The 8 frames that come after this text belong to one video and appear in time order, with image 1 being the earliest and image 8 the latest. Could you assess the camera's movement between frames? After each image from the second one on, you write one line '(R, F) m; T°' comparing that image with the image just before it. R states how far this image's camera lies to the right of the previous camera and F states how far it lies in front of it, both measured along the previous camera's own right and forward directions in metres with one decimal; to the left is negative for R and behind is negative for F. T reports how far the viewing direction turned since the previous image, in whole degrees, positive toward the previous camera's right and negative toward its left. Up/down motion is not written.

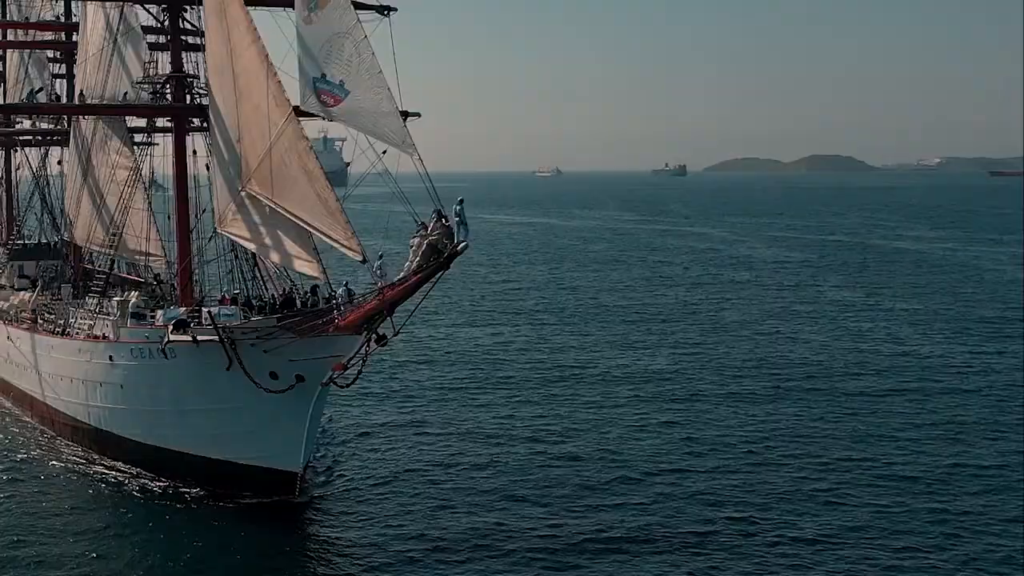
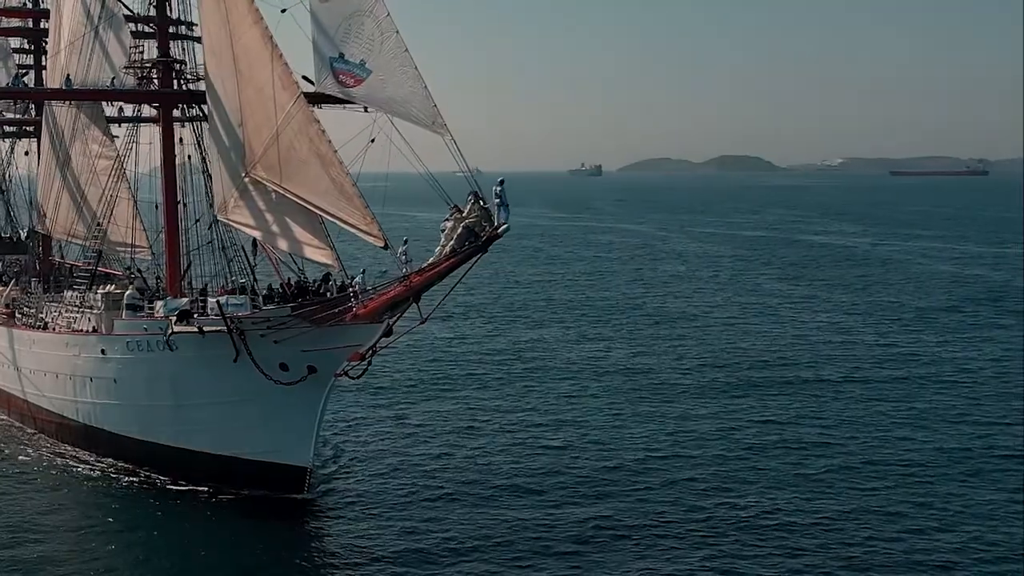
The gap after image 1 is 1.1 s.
(-1.5, +0.5) m; +3°
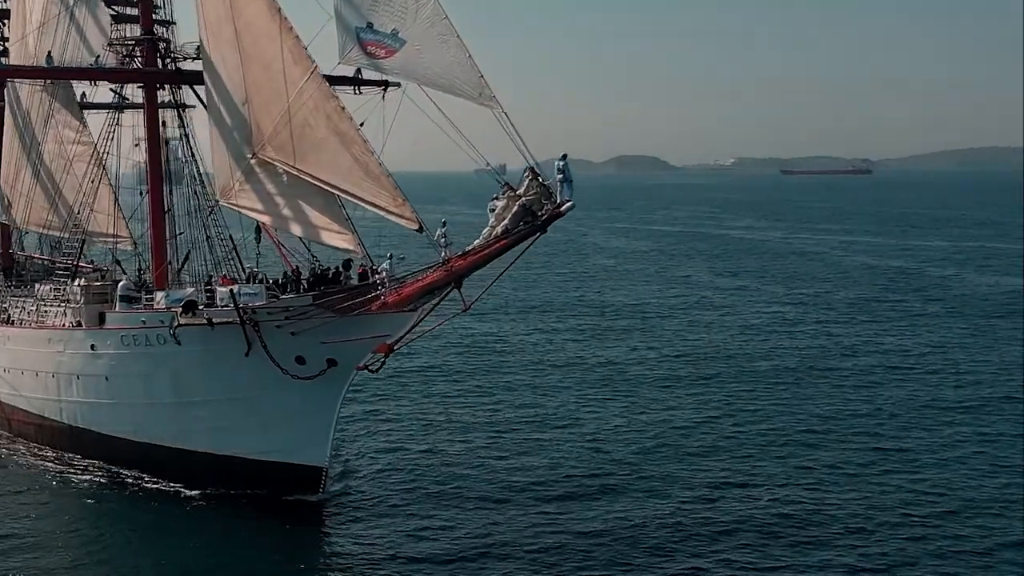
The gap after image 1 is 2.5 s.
(-1.8, +1.1) m; +4°
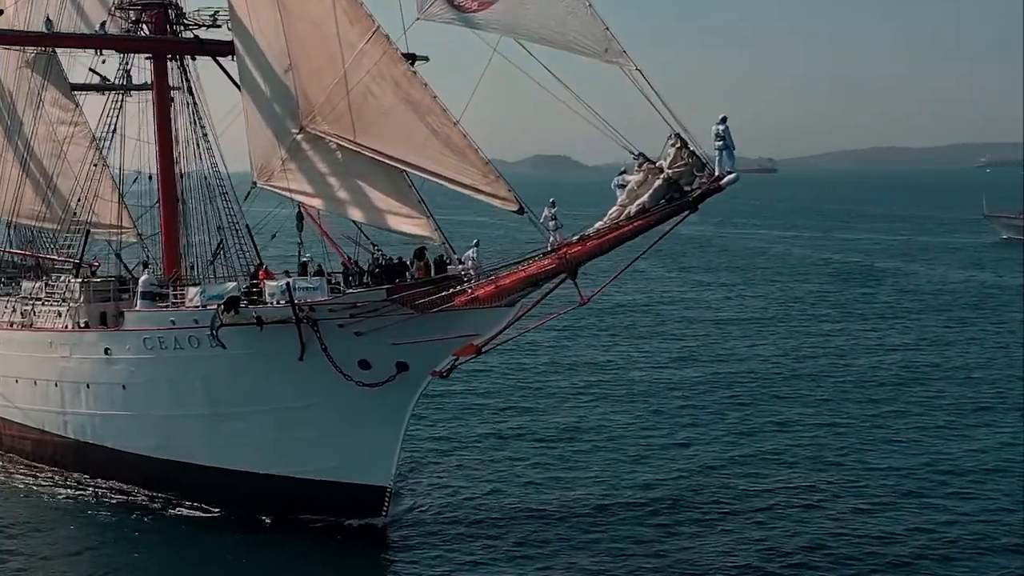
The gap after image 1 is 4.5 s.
(-2.5, +2.5) m; +3°
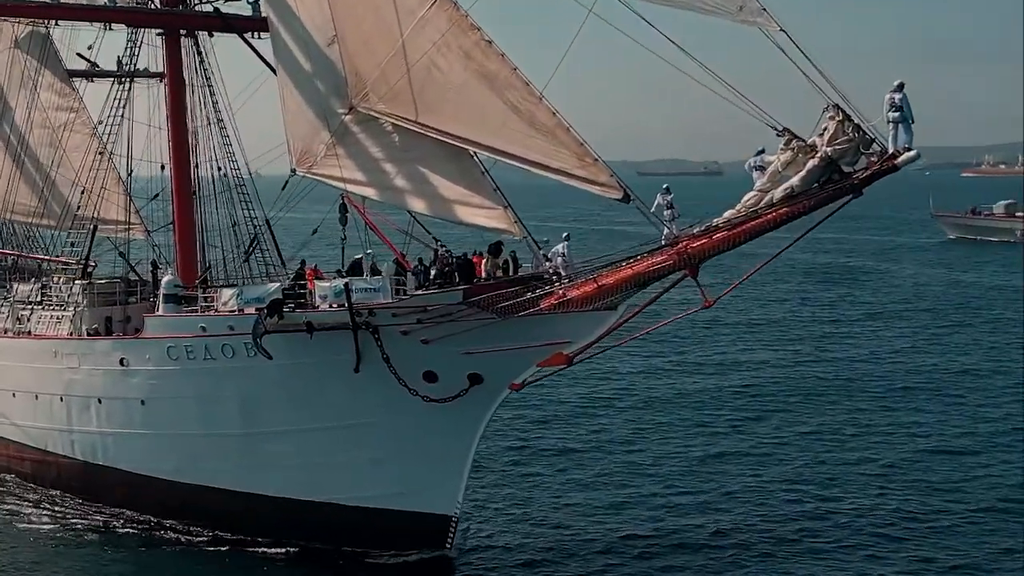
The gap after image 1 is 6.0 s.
(-1.7, +2.1) m; +2°
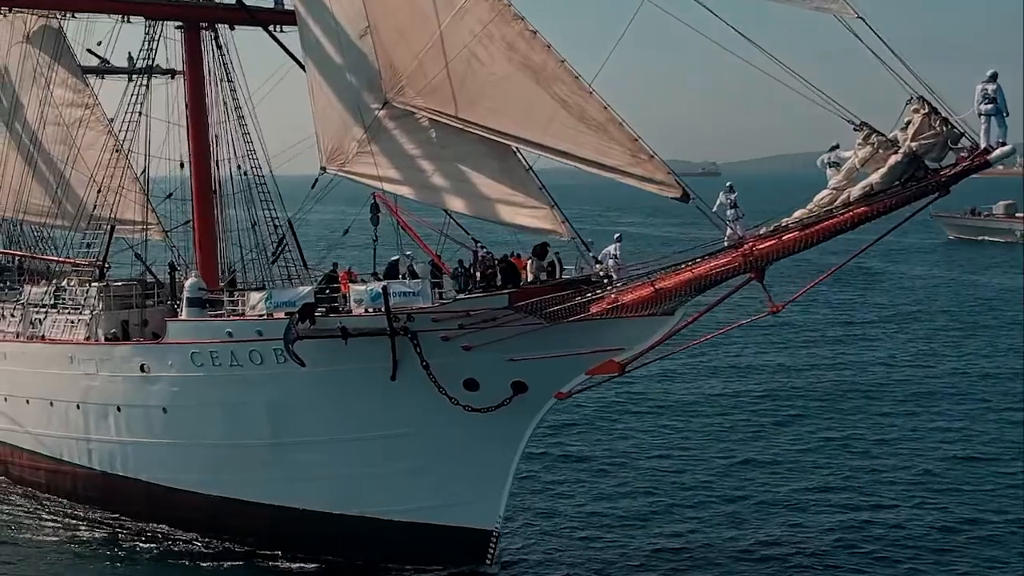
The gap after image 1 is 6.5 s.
(-0.6, +0.7) m; 0°
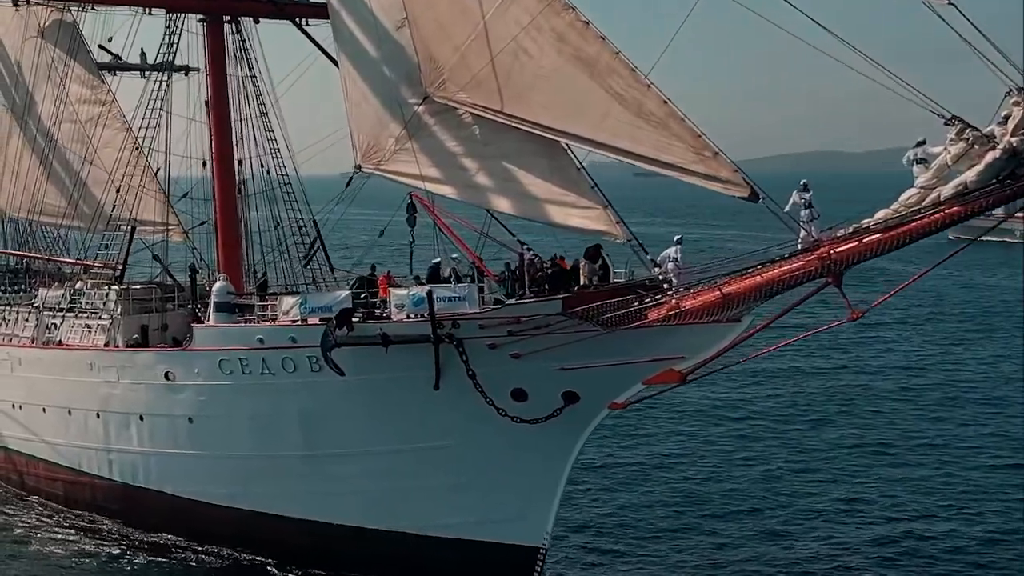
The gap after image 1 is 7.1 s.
(-0.7, +0.7) m; 0°
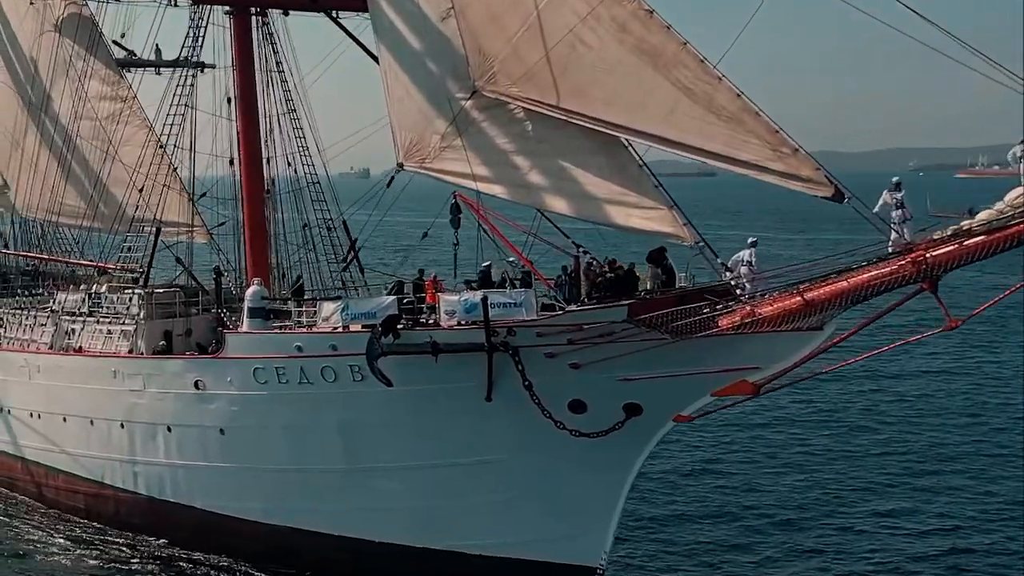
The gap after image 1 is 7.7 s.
(-0.7, +0.8) m; 0°
